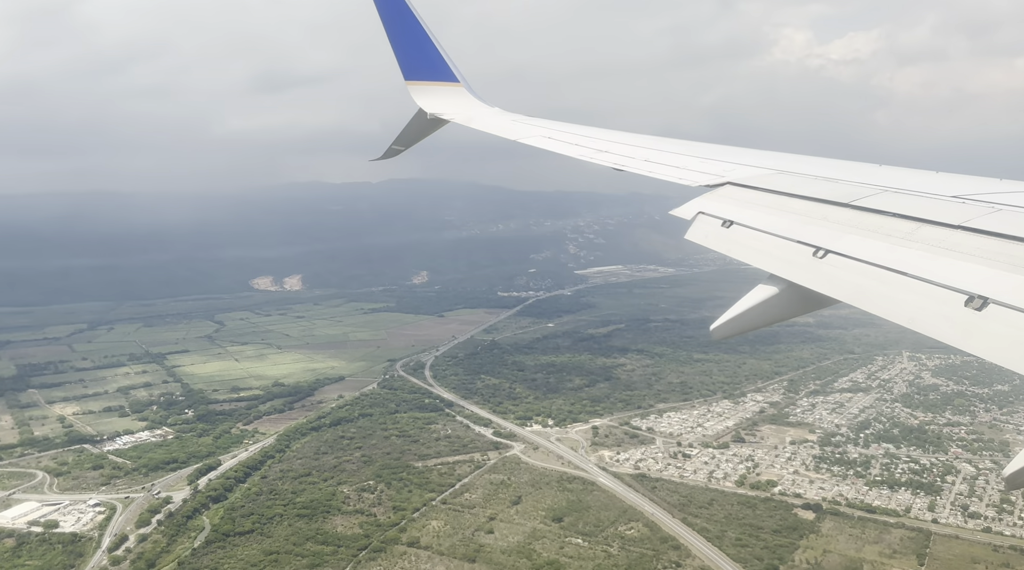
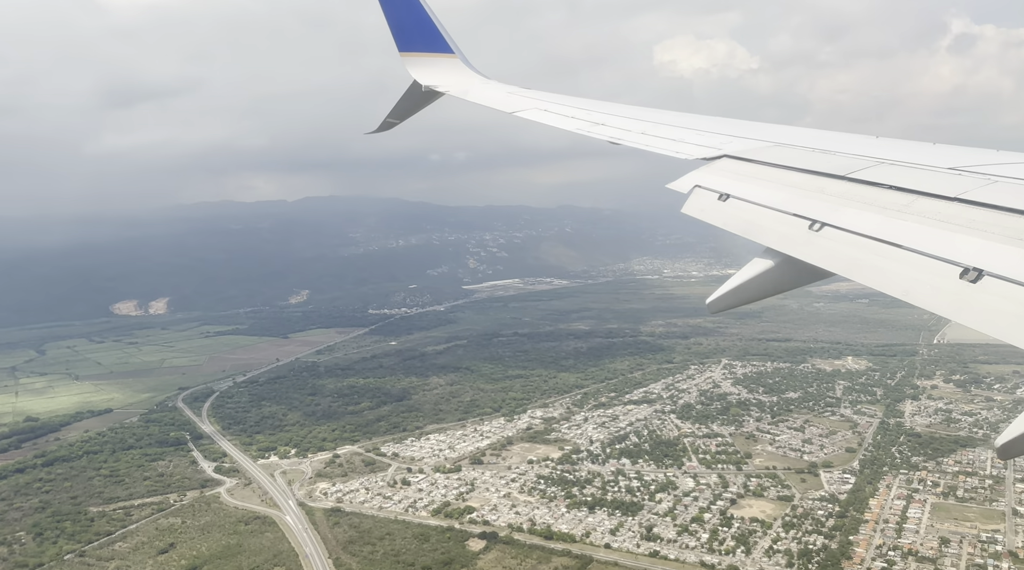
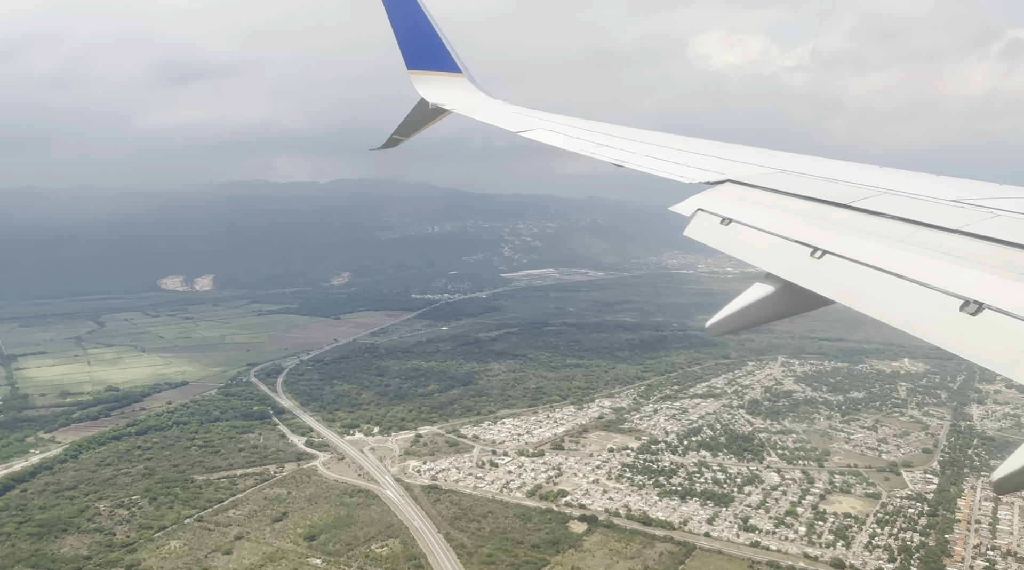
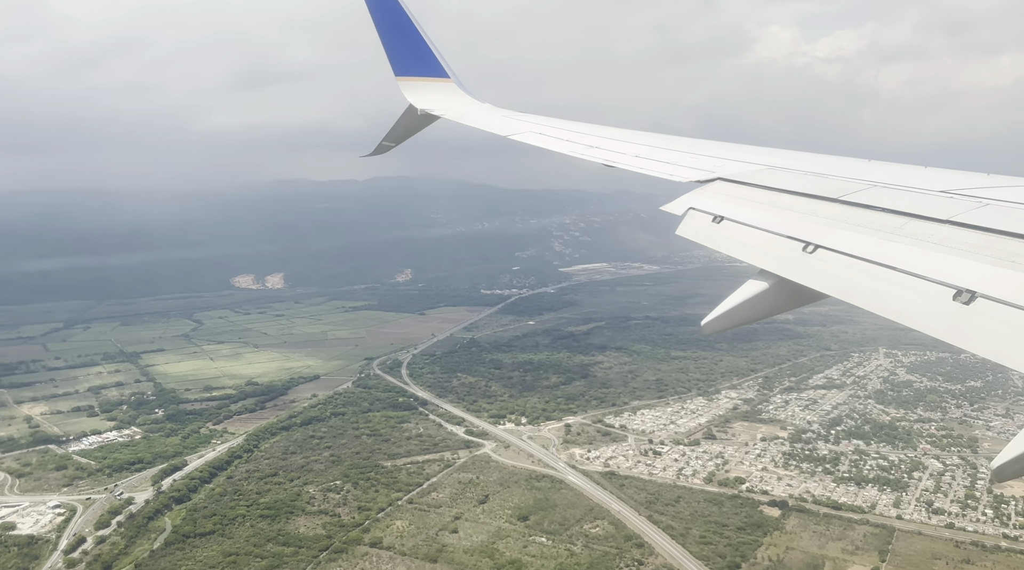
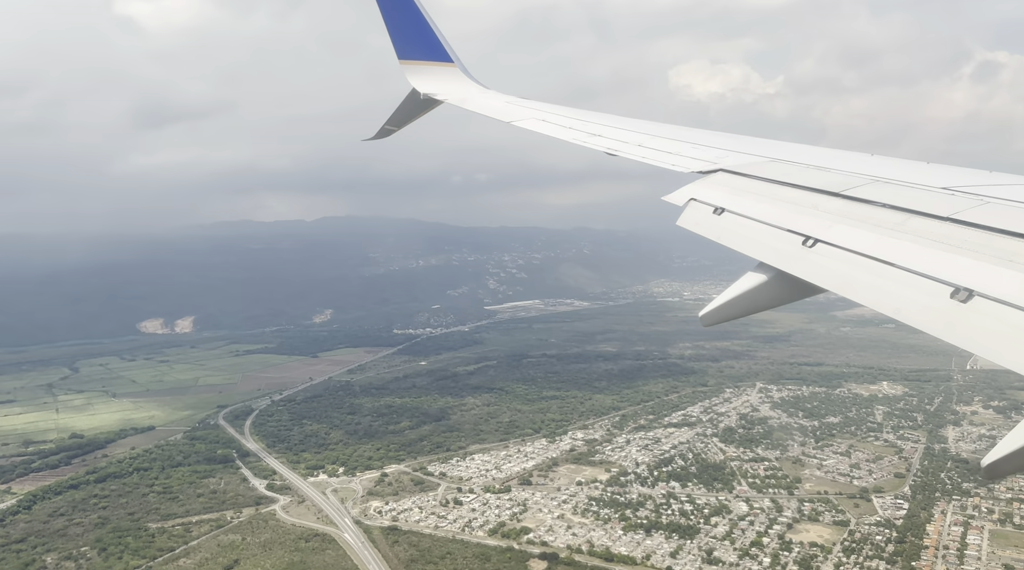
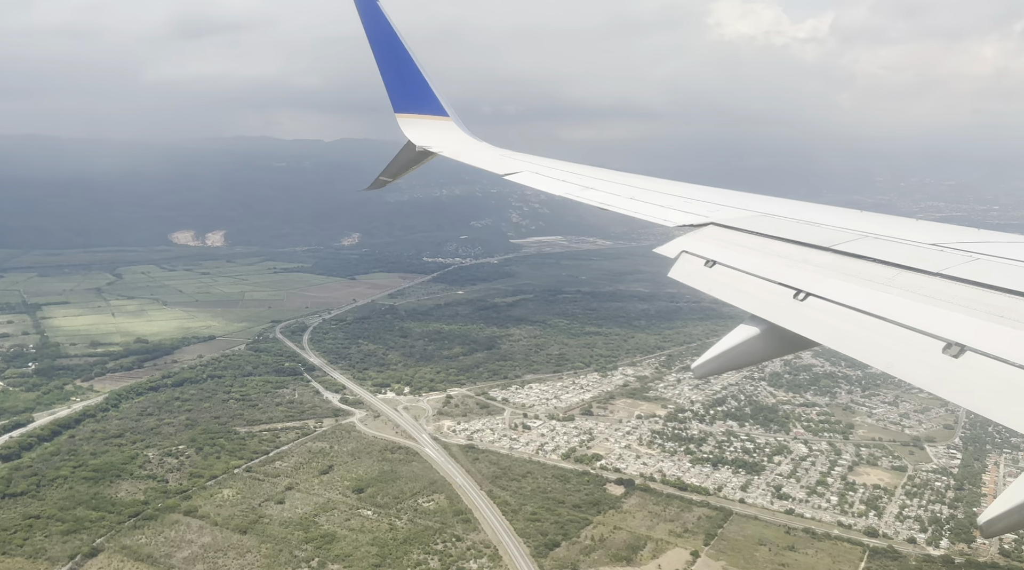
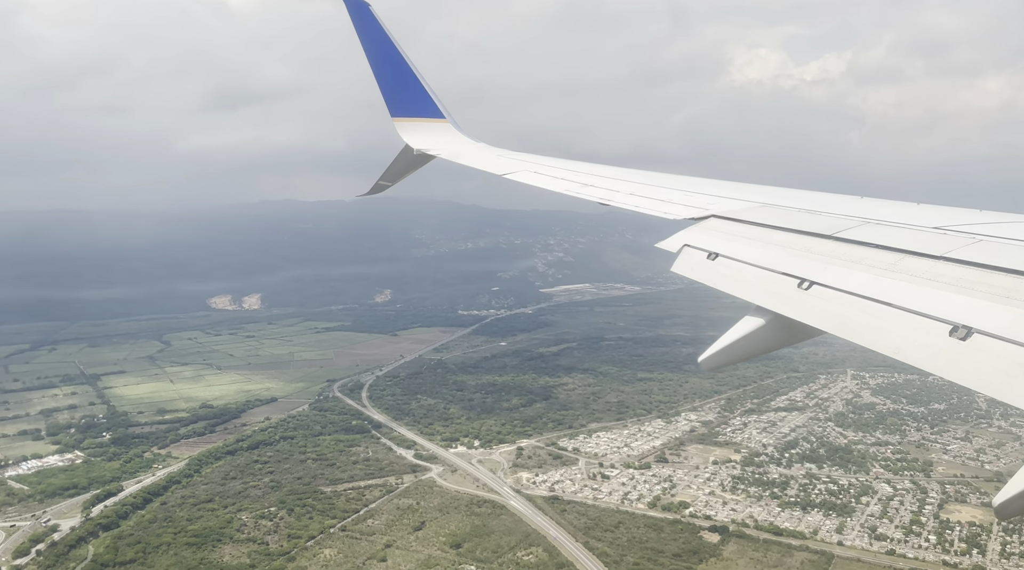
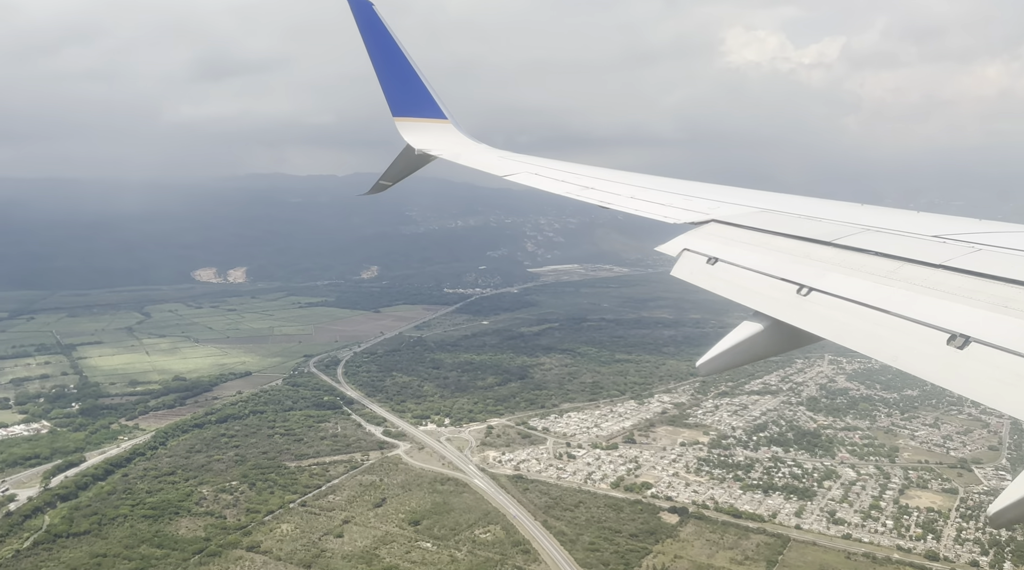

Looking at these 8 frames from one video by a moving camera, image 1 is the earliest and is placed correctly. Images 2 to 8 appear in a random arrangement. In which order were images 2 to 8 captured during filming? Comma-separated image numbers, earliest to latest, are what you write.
4, 7, 8, 6, 3, 5, 2
